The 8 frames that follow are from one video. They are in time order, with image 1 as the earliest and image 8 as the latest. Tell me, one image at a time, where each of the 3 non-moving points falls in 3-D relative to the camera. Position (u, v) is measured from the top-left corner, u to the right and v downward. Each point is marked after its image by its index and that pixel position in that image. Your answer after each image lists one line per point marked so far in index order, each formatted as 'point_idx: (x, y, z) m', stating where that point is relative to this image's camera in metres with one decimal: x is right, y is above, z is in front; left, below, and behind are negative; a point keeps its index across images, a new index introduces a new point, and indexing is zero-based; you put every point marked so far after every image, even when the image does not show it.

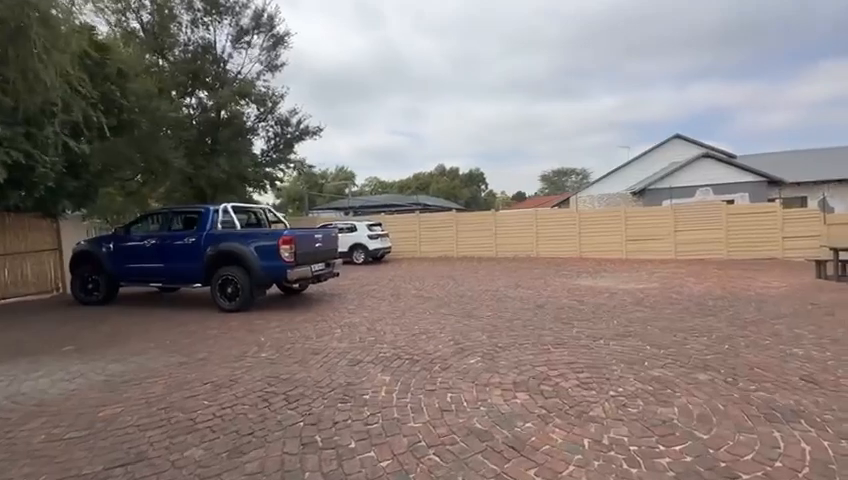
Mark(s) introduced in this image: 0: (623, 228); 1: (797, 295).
0: (+9.5, +0.6, +18.6) m
1: (+8.9, -1.3, +9.3) m
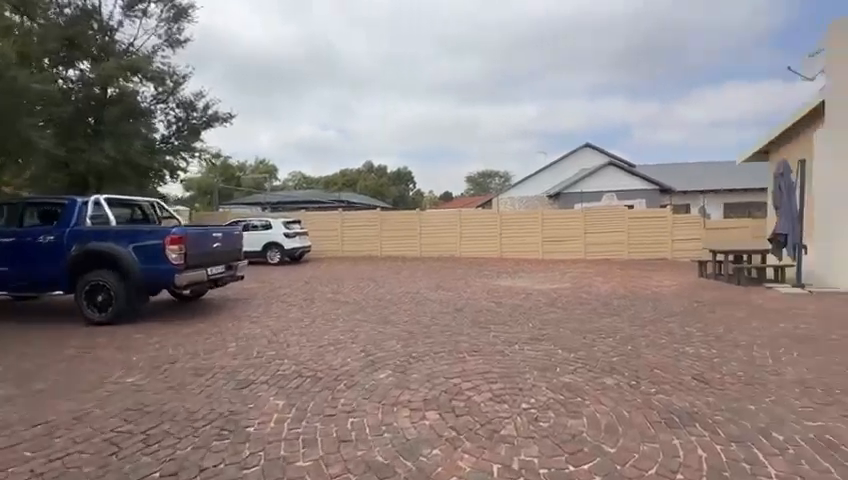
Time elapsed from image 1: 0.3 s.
0: (+5.8, +0.5, +19.5) m
1: (+6.8, -1.4, +10.2) m
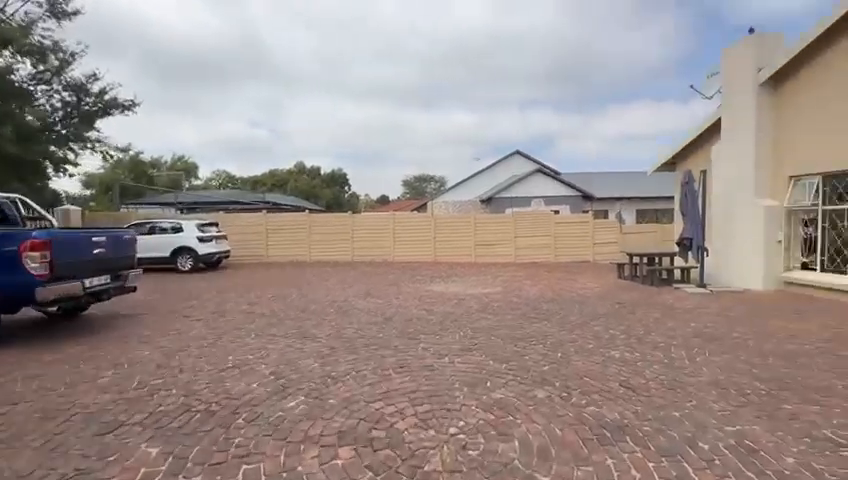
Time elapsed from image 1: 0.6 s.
0: (+2.4, +0.3, +19.6) m
1: (+5.0, -1.5, +10.7) m
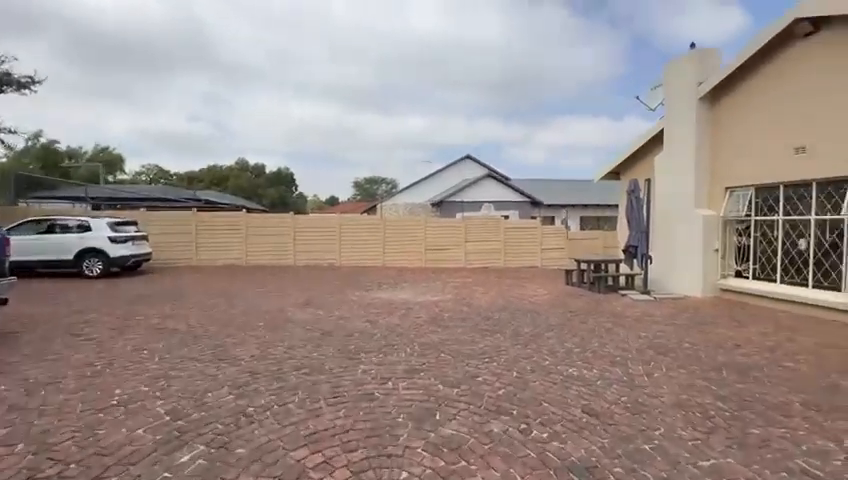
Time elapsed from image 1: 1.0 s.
0: (-0.1, +0.1, +19.0) m
1: (+3.6, -1.7, +10.5) m
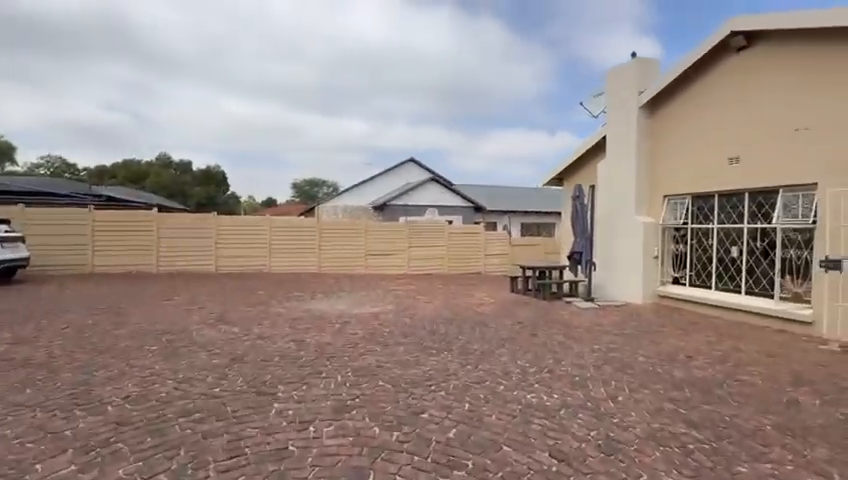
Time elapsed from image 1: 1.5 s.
0: (-2.8, -0.1, +17.9) m
1: (+2.0, -1.8, +9.9) m
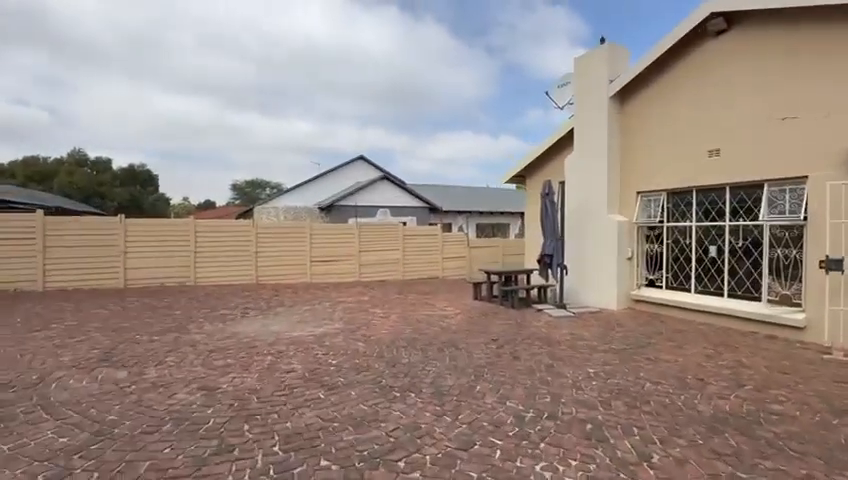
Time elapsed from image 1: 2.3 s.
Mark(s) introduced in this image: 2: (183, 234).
0: (-4.7, -0.3, +15.9) m
1: (+1.1, -1.9, +8.6) m
2: (-8.8, +0.2, +14.2) m
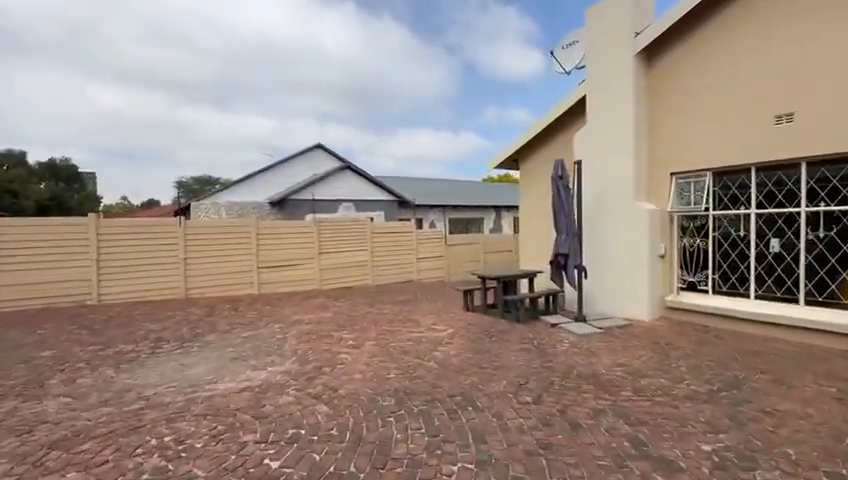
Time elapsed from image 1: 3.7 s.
0: (-5.6, -0.3, +12.8) m
1: (+0.9, -1.9, +6.1) m
2: (-9.5, +0.1, +10.8) m
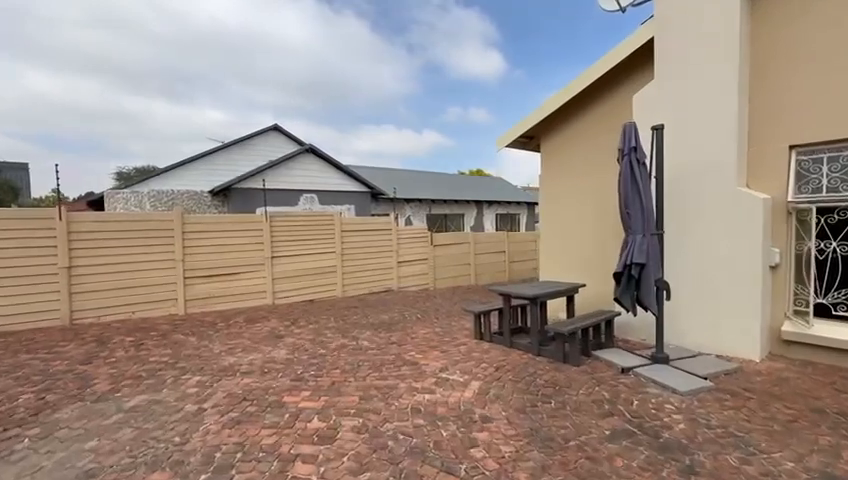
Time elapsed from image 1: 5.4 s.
0: (-5.9, -0.3, +9.3) m
1: (+1.2, -1.9, +3.2) m
2: (-9.6, +0.1, +6.9) m
